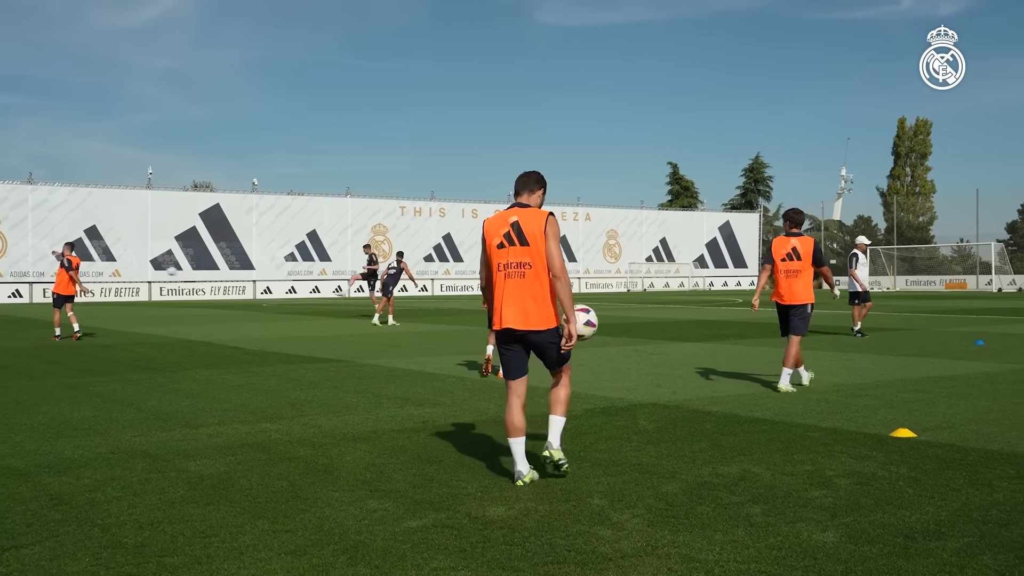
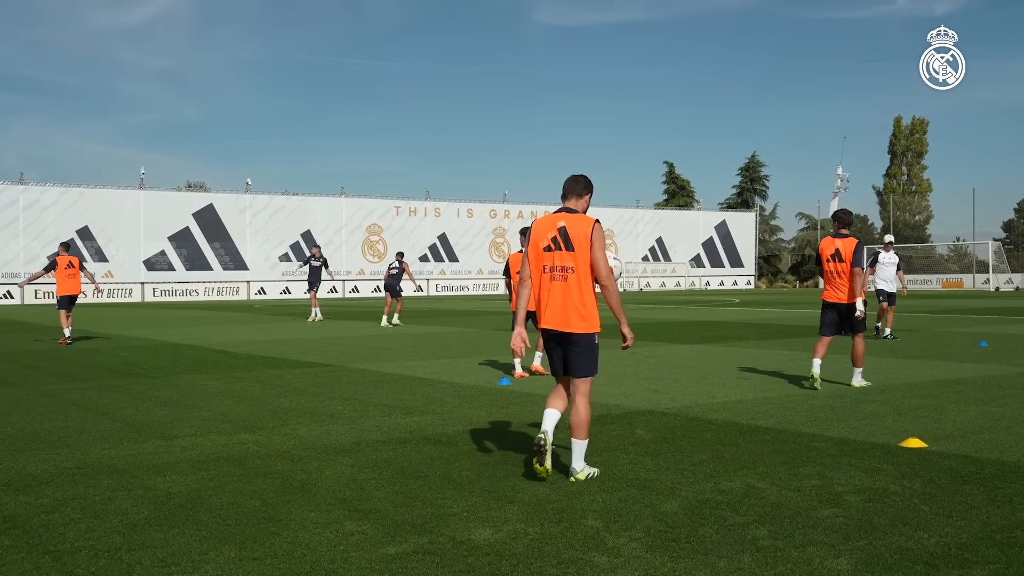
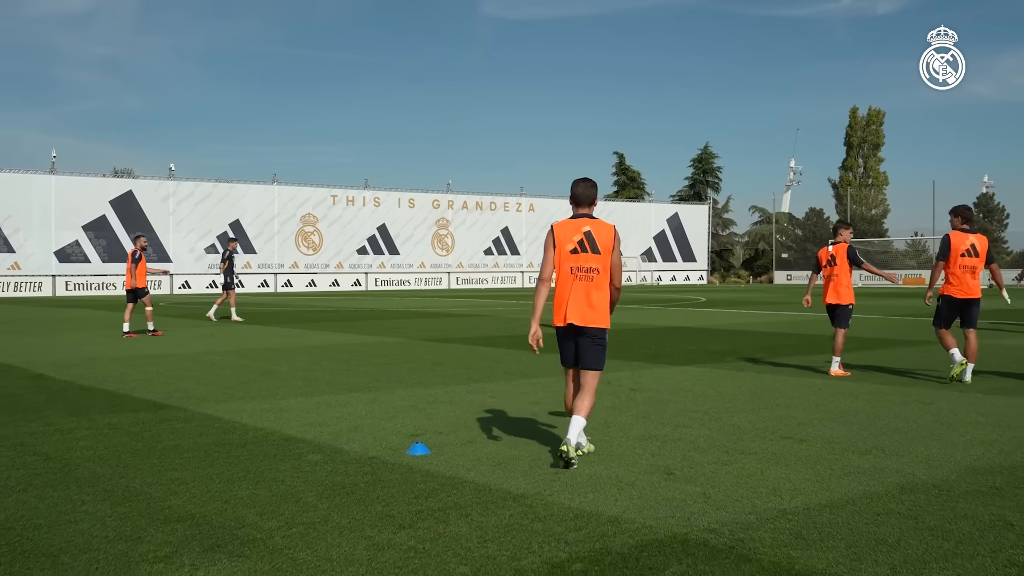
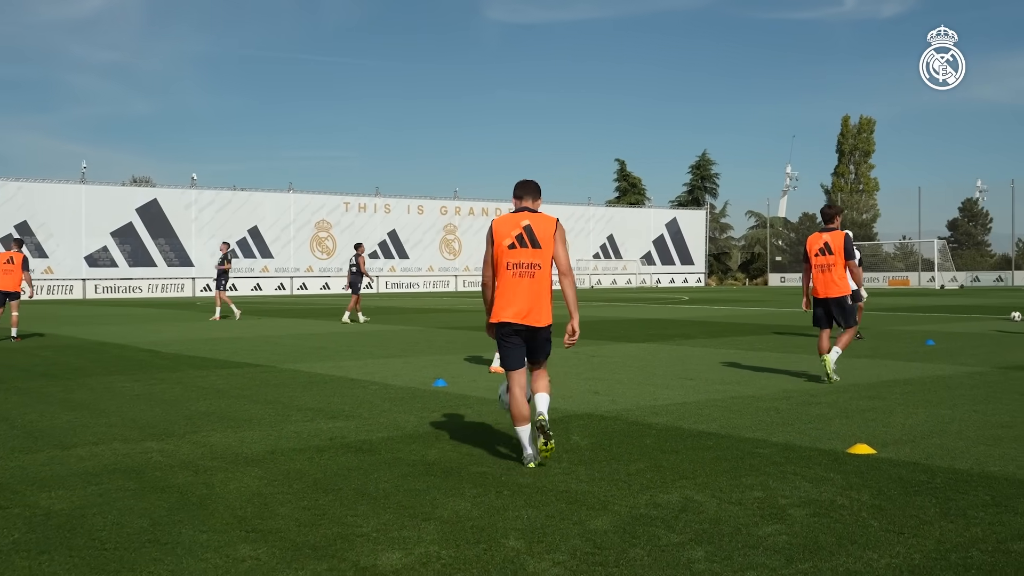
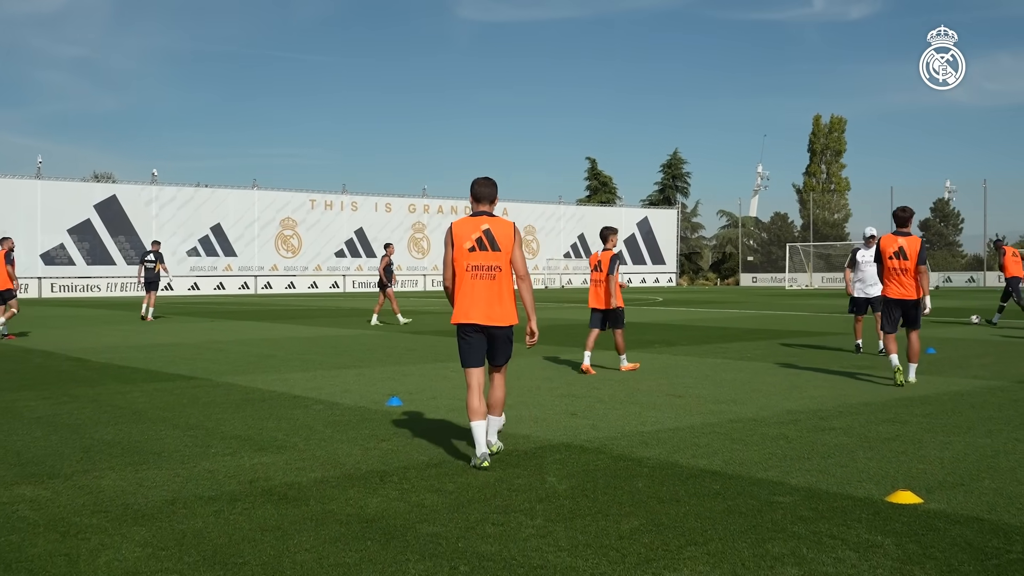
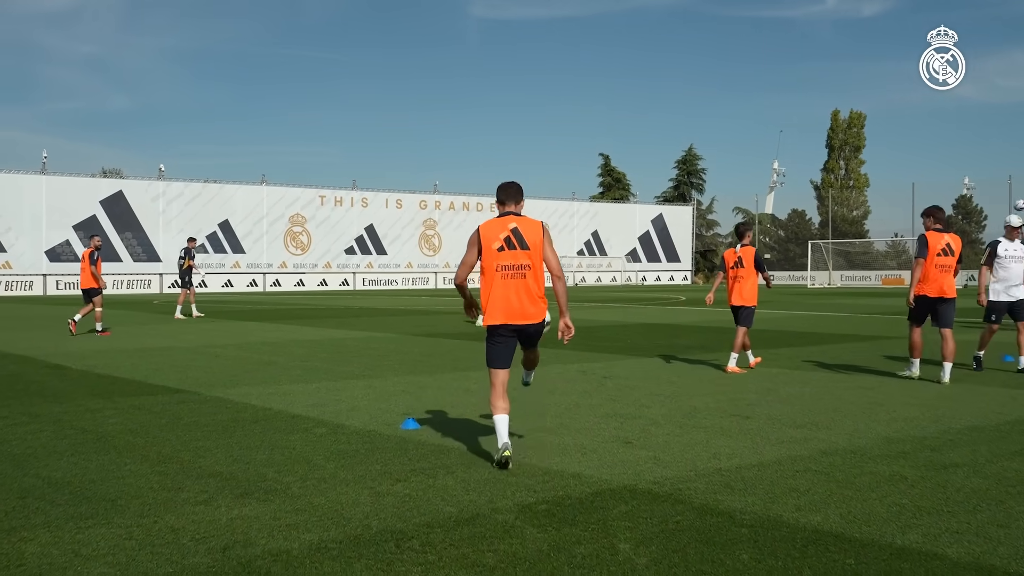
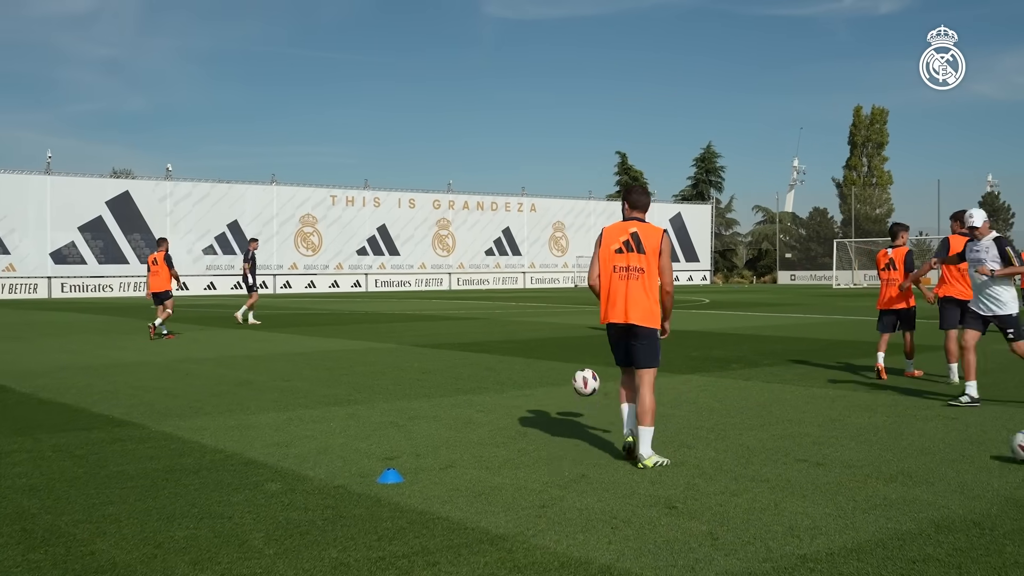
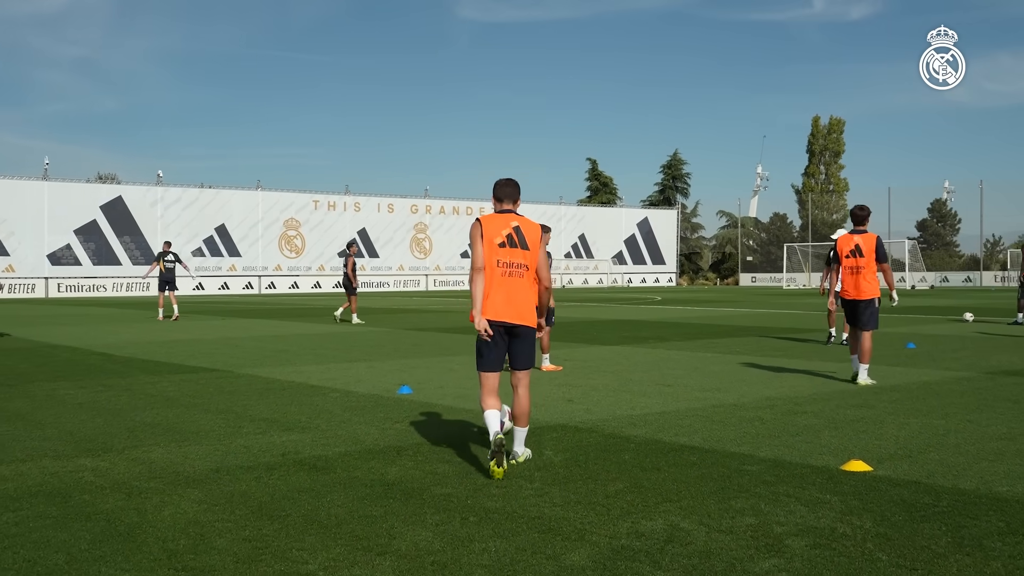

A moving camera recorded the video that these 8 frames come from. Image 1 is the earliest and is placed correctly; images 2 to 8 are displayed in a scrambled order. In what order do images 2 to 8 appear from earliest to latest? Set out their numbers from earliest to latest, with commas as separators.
2, 4, 8, 5, 6, 3, 7
